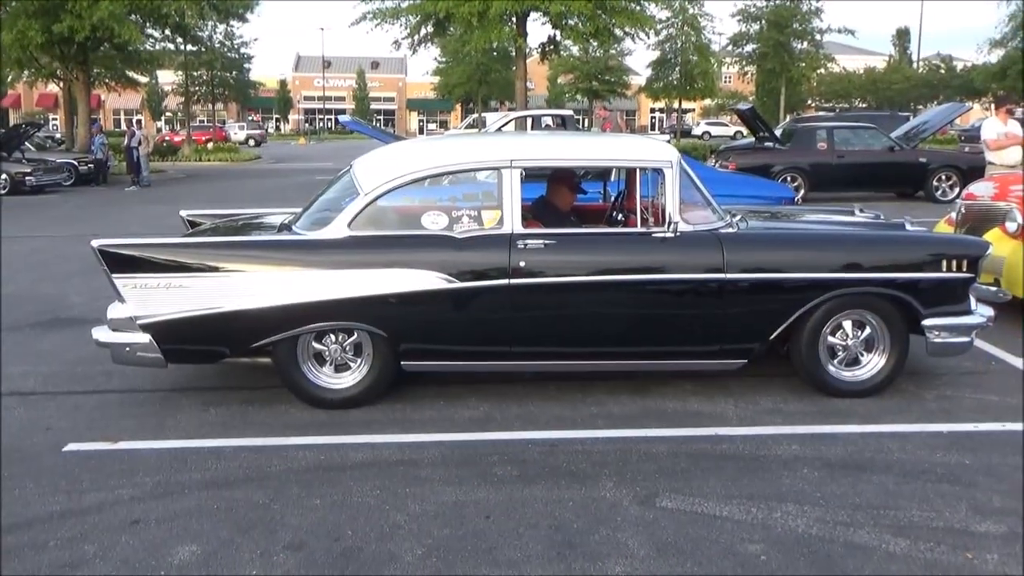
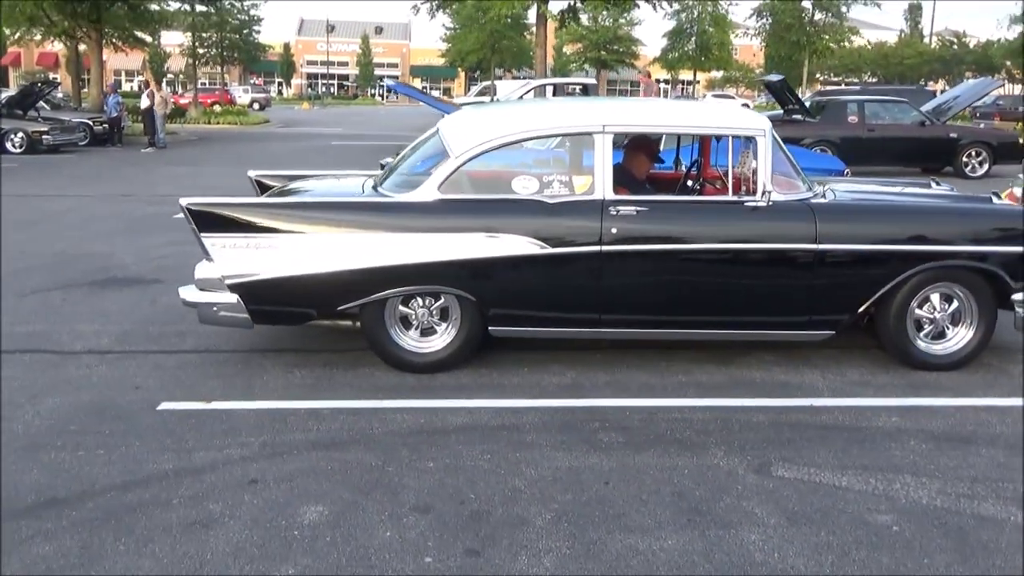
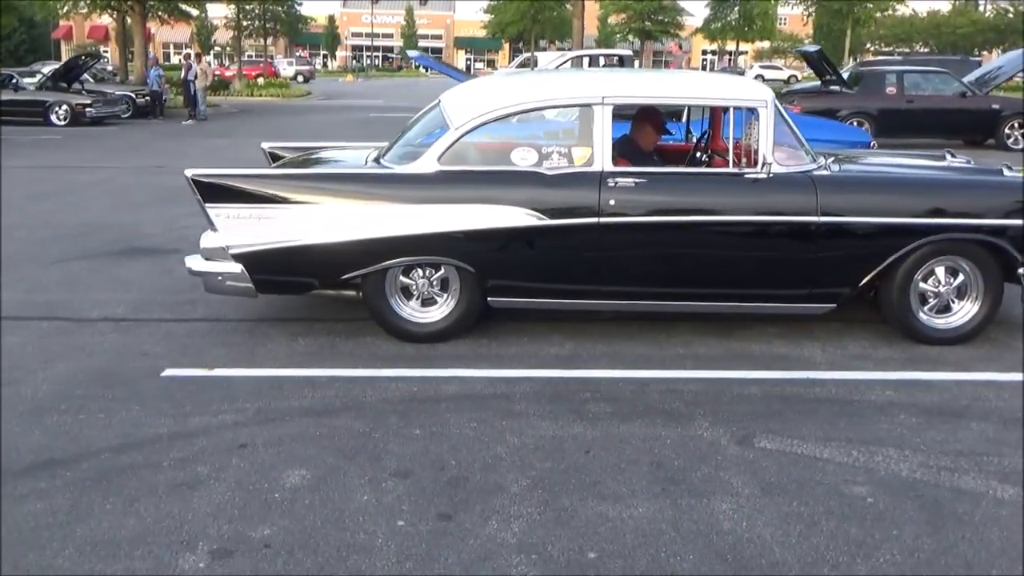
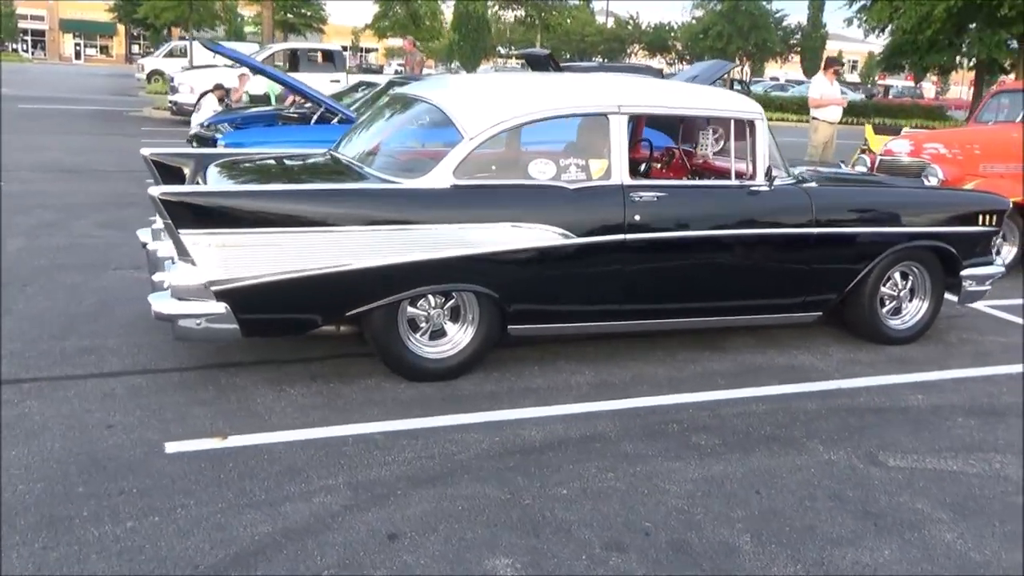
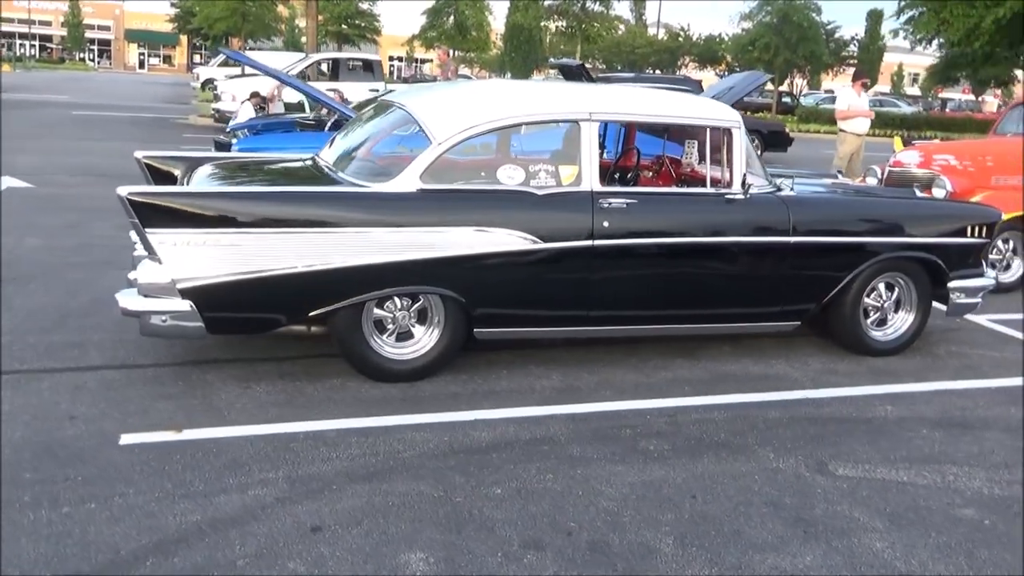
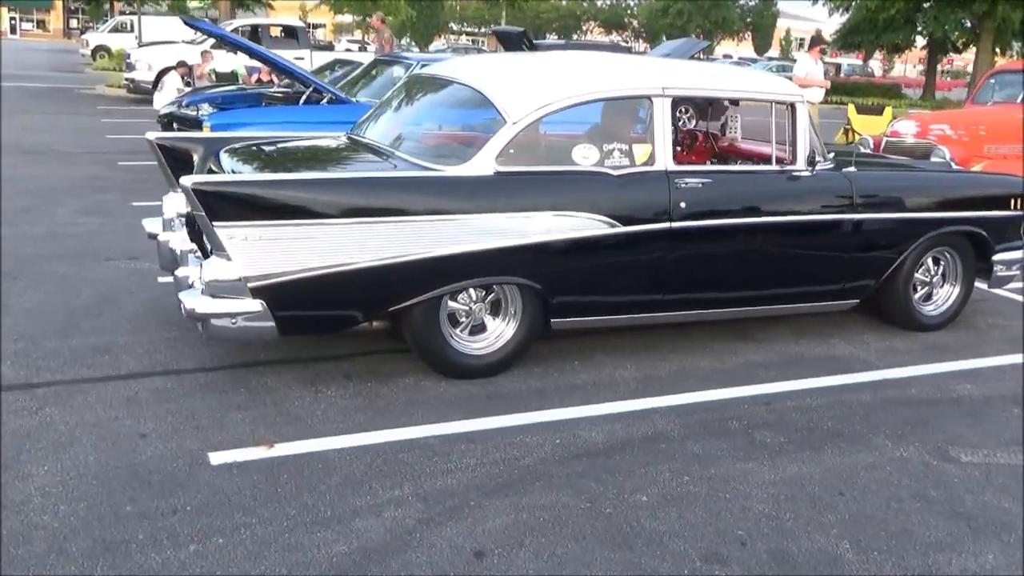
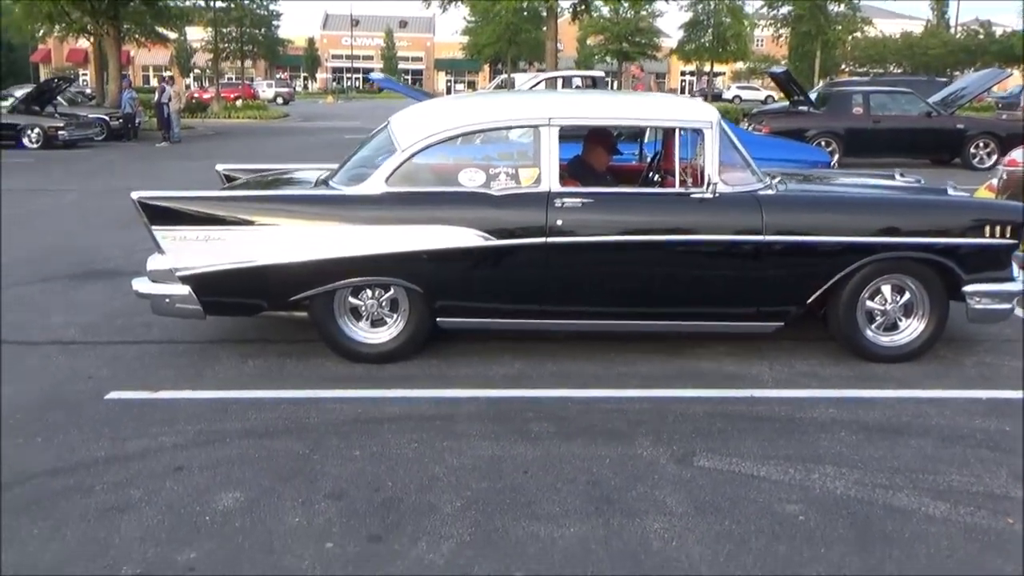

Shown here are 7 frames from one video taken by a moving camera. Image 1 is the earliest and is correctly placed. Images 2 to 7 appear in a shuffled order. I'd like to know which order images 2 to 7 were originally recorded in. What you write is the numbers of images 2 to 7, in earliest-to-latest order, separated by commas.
7, 3, 2, 5, 4, 6
